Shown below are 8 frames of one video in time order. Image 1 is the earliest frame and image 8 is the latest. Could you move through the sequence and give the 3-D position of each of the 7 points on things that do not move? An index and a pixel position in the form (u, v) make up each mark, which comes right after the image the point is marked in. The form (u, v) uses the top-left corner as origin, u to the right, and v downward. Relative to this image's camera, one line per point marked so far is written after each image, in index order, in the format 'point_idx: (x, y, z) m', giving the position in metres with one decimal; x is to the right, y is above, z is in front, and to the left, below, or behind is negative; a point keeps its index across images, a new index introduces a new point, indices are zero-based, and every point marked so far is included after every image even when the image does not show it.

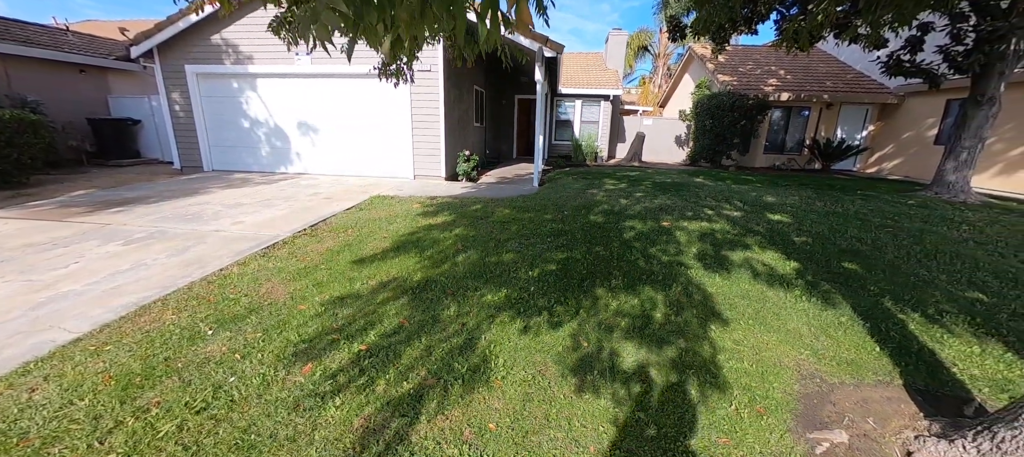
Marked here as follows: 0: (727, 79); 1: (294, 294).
0: (+7.1, +4.9, +11.5) m
1: (-1.7, -0.5, +2.8) m
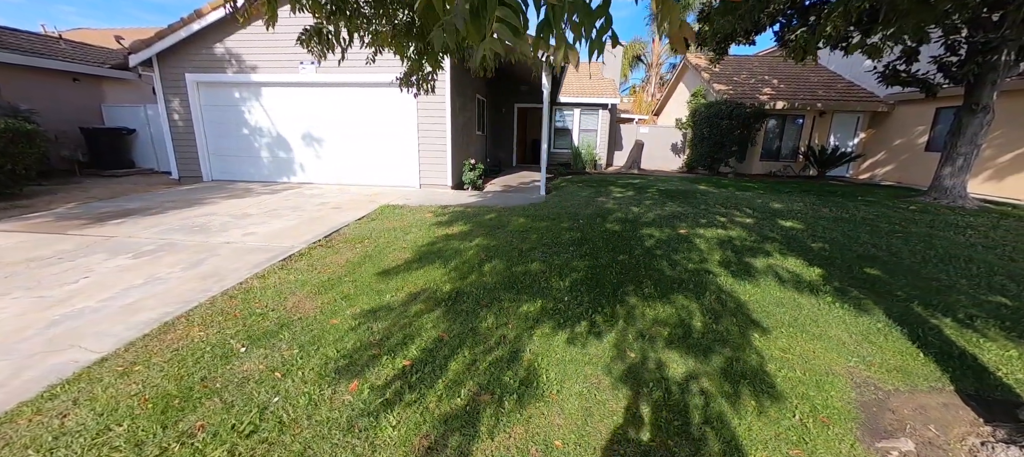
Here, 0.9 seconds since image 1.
0: (+7.1, +4.7, +11.7) m
1: (-1.5, -0.6, +2.7) m
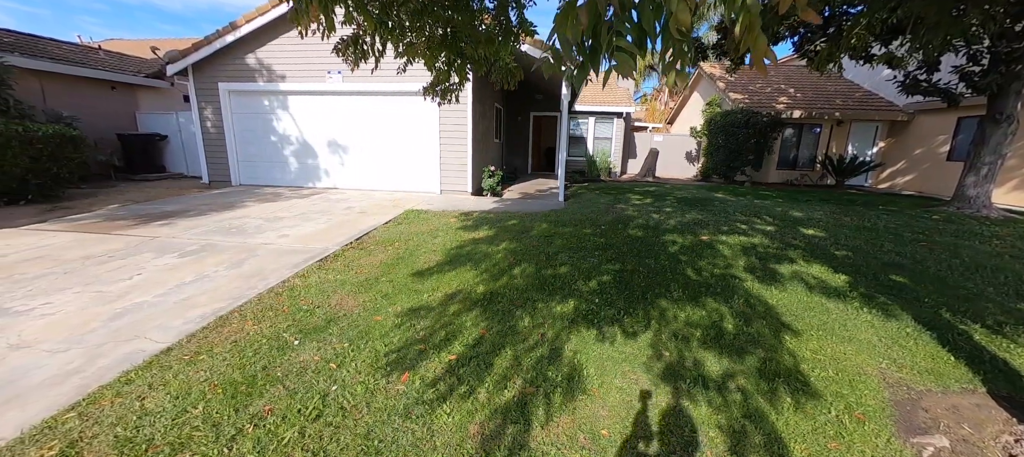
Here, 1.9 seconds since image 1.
0: (+7.6, +4.4, +11.7) m
1: (-1.2, -0.6, +2.8) m
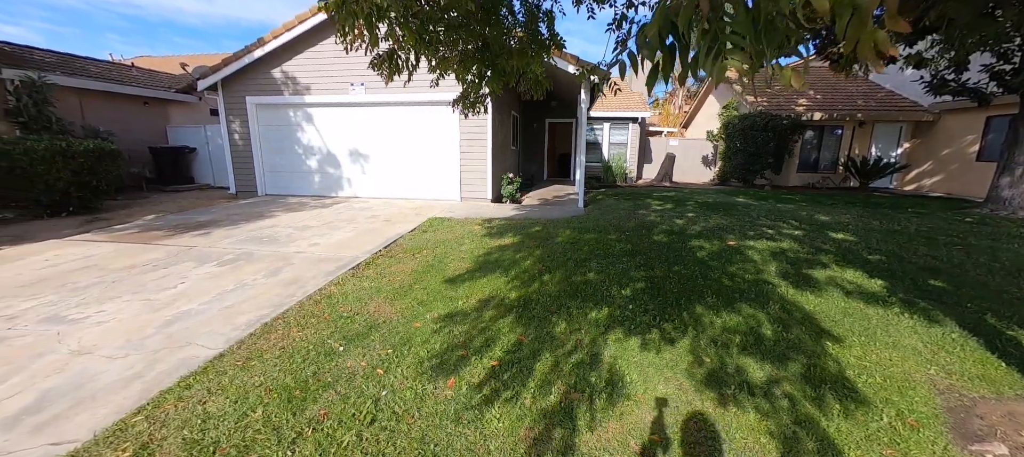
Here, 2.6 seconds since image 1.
0: (+8.1, +4.2, +11.6) m
1: (-0.9, -0.7, +2.9) m
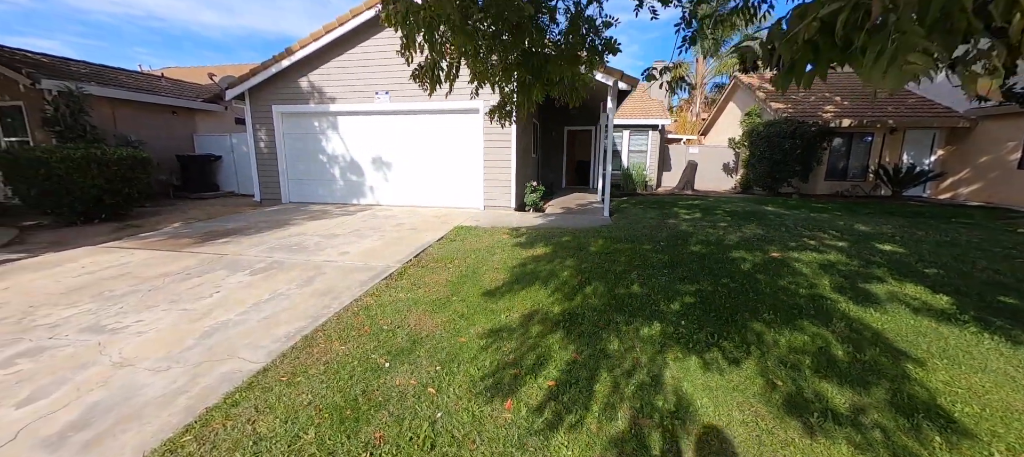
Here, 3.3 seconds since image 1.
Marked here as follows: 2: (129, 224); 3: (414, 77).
0: (+8.7, +3.9, +11.4) m
1: (-0.5, -0.8, +2.8) m
2: (-7.2, +0.1, +6.6) m
3: (-0.9, +1.4, +3.3) m
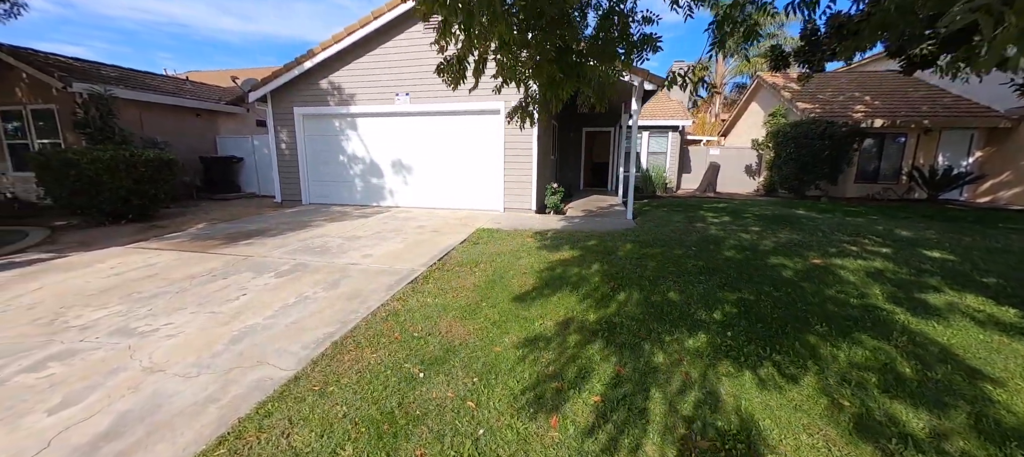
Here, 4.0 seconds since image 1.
0: (+9.3, +3.8, +11.0) m
1: (-0.3, -0.8, +2.7) m
2: (-6.8, +0.1, +6.7) m
3: (-0.6, +1.4, +3.2) m
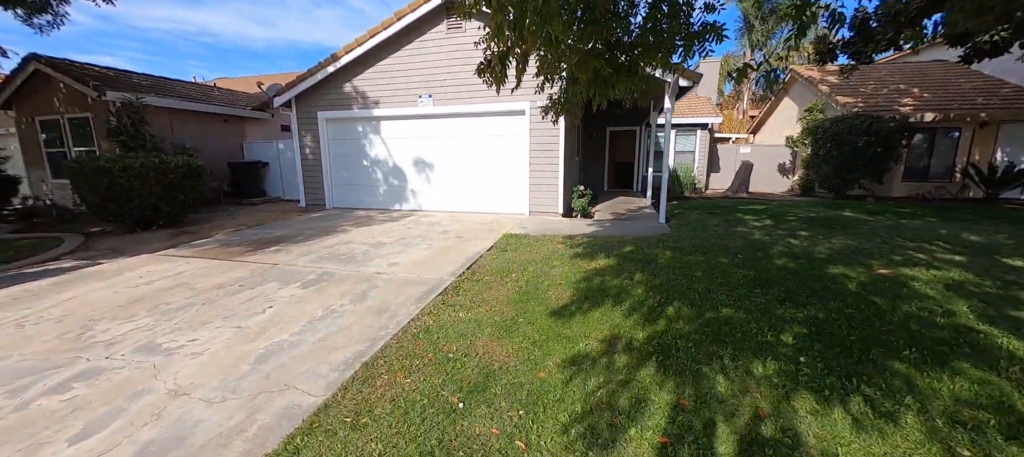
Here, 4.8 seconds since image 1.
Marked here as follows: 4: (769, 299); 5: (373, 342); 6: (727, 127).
0: (+9.9, +3.7, +10.4) m
1: (0.0, -0.9, +2.4) m
2: (-6.3, 0.0, +6.7) m
3: (-0.3, +1.3, +3.0) m
4: (+2.3, -0.6, +3.1) m
5: (-1.1, -0.9, +2.7) m
6: (+11.5, +5.4, +18.8) m
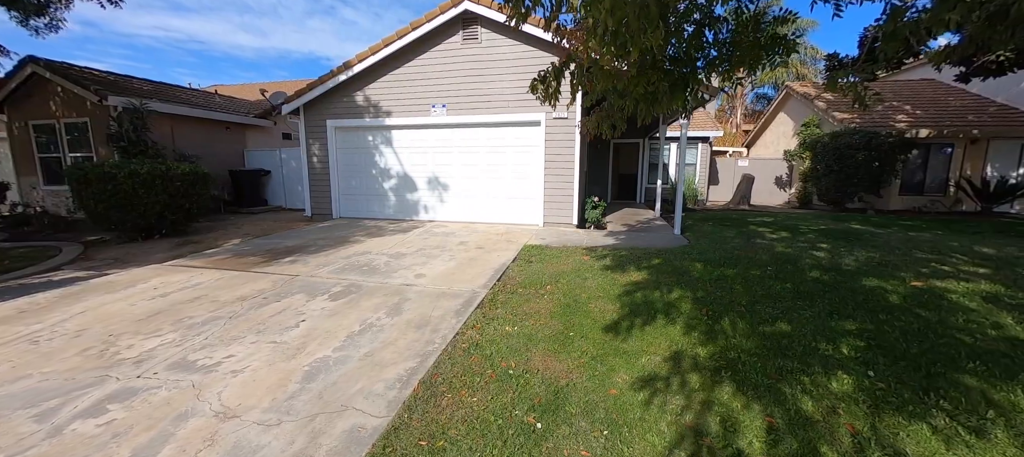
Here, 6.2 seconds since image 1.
0: (+10.1, +3.4, +10.7) m
1: (+0.5, -1.0, +2.4) m
2: (-6.0, -0.2, +6.5) m
3: (+0.1, +1.2, +2.9) m
4: (+2.7, -0.7, +3.1) m
5: (-0.7, -0.9, +2.6) m
6: (+11.4, +4.8, +19.2) m
